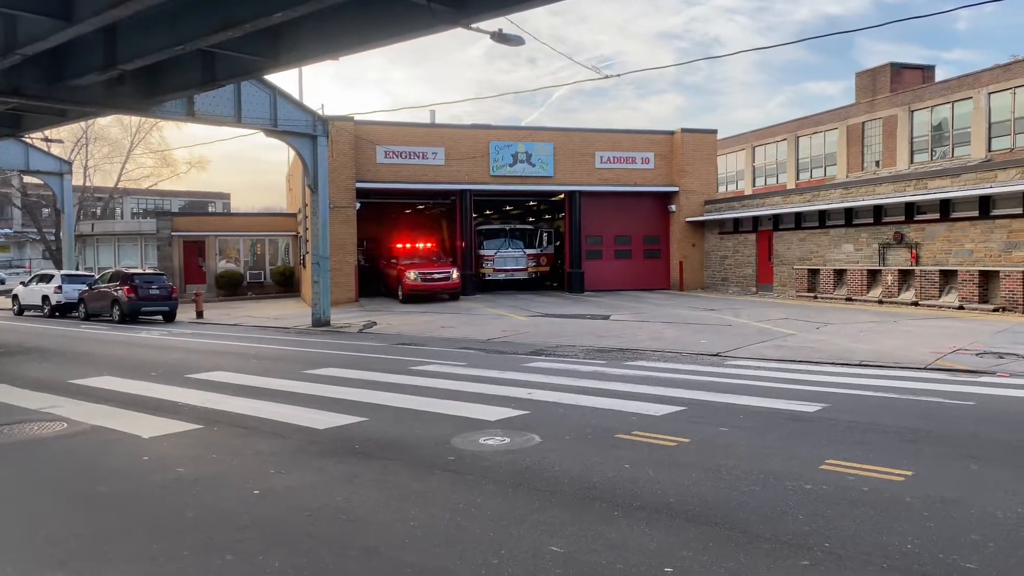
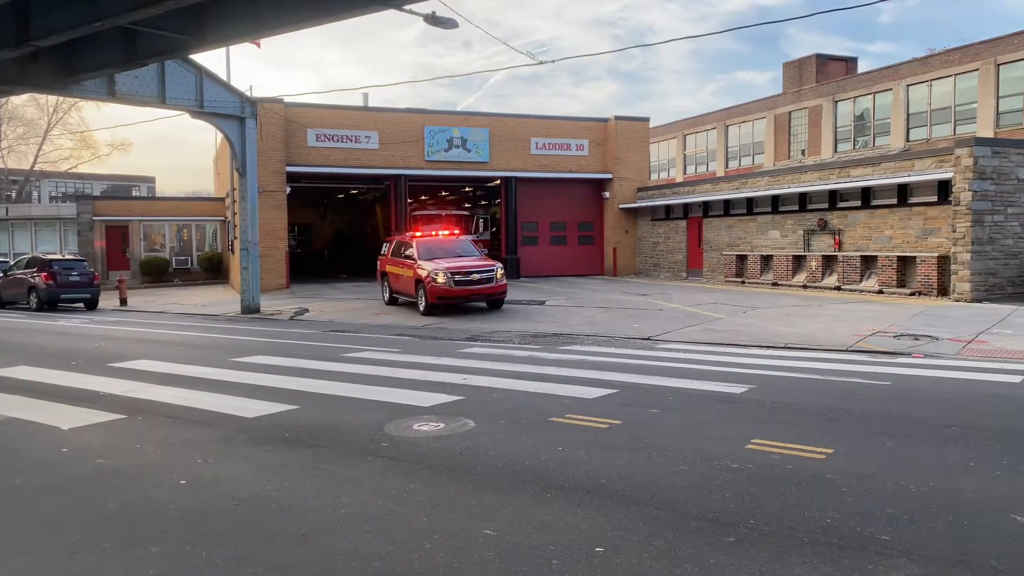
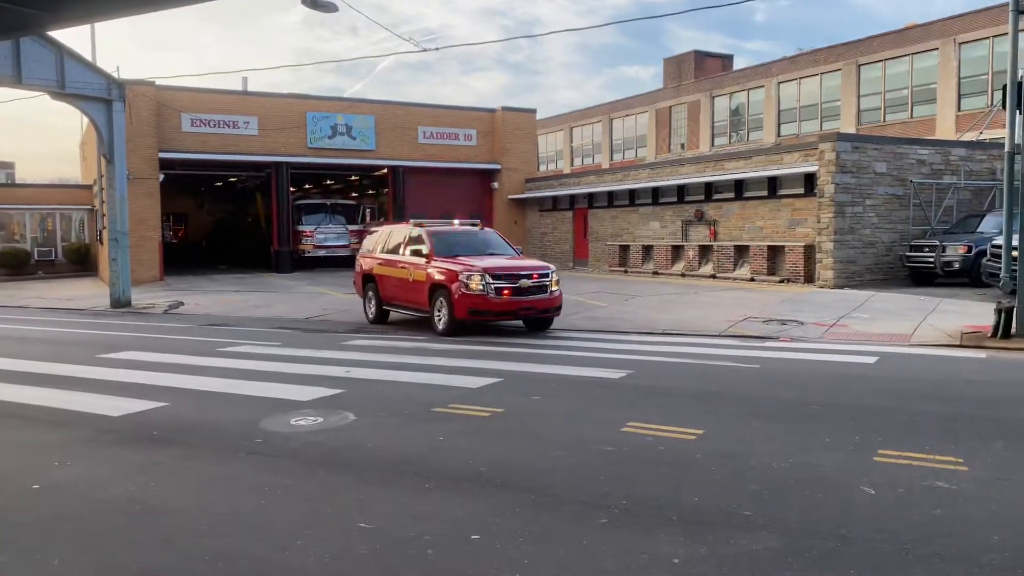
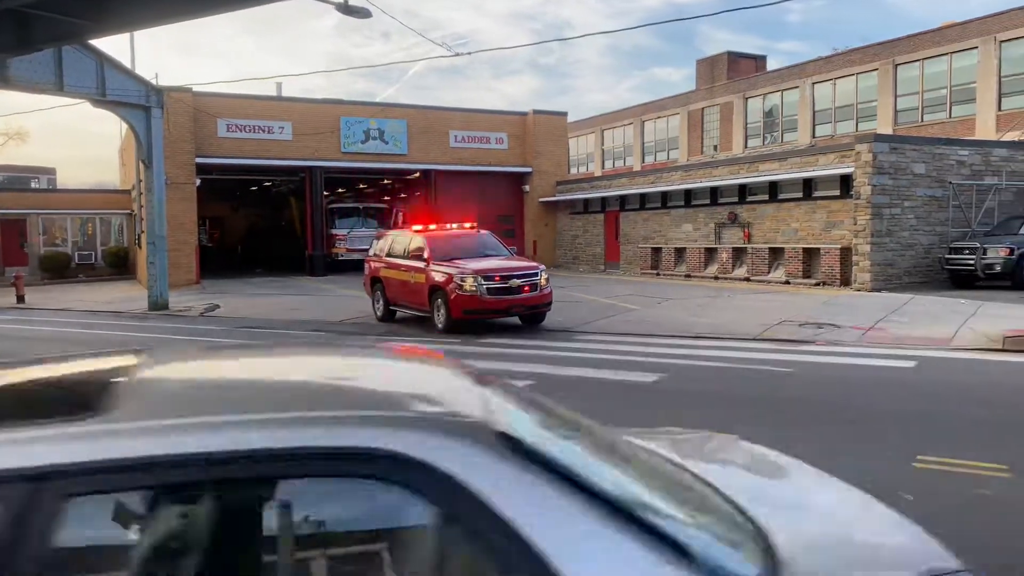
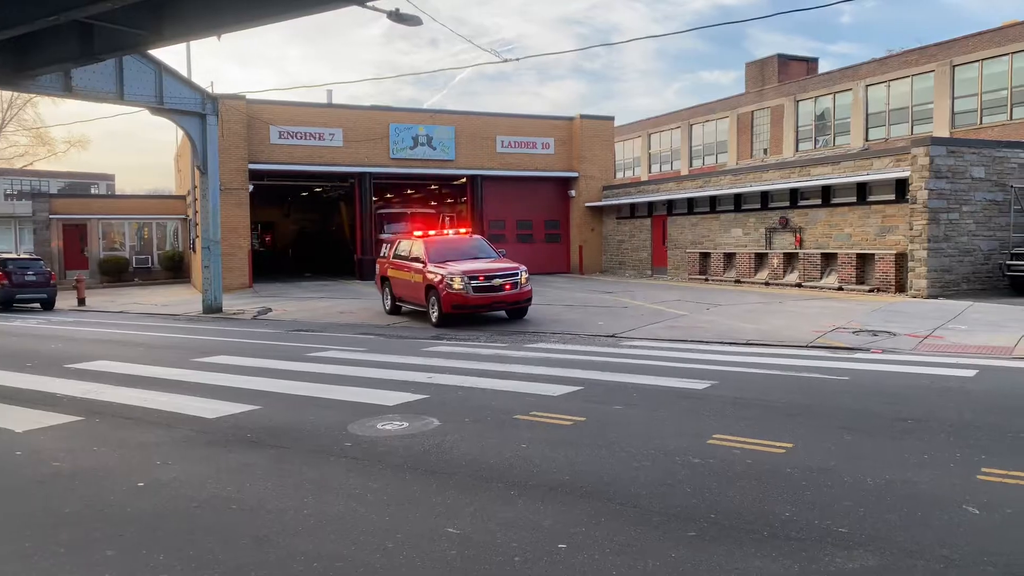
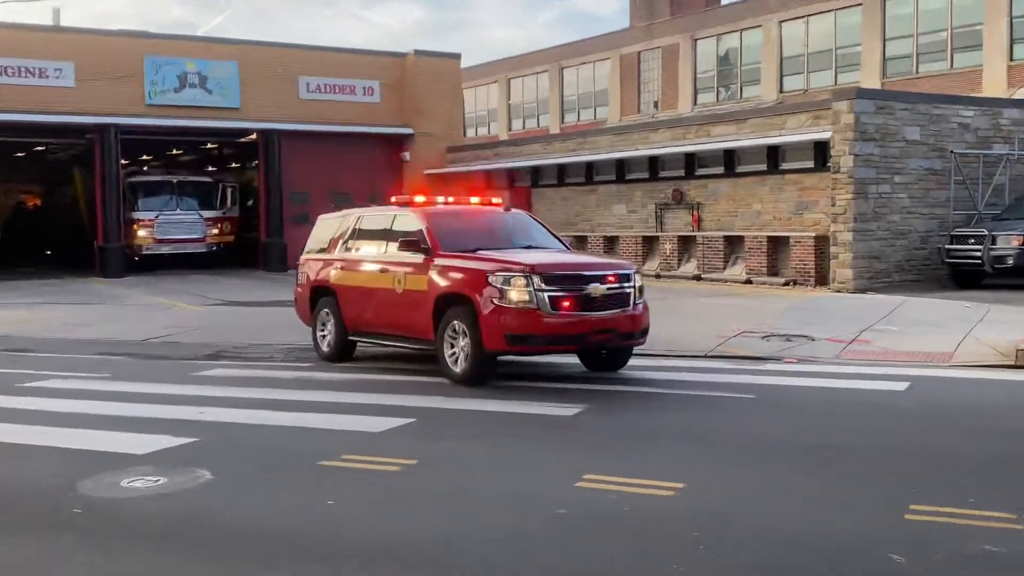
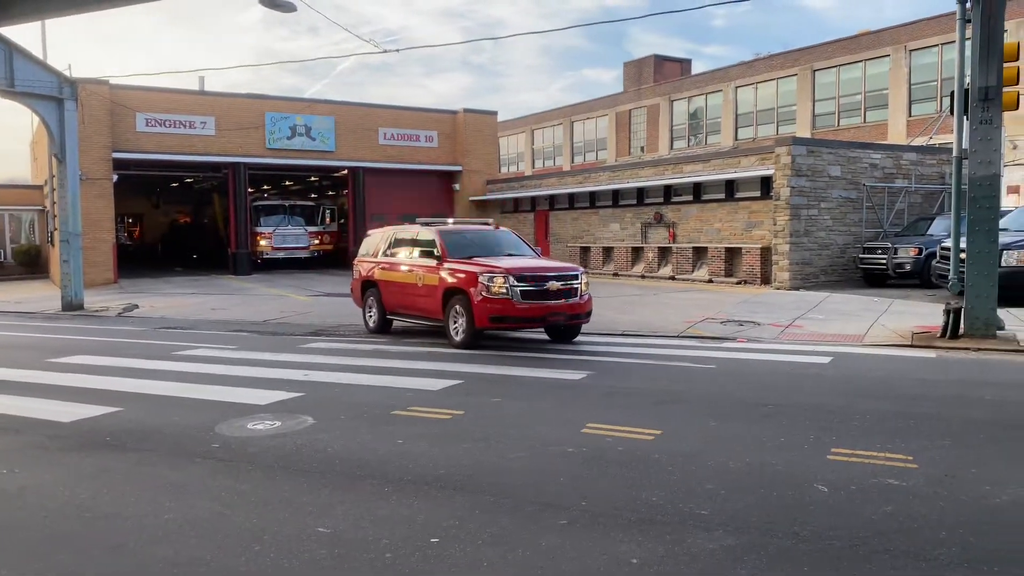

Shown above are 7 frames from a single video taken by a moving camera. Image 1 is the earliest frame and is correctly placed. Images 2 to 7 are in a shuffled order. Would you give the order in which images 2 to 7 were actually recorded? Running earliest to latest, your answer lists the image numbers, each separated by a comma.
2, 5, 4, 3, 7, 6
